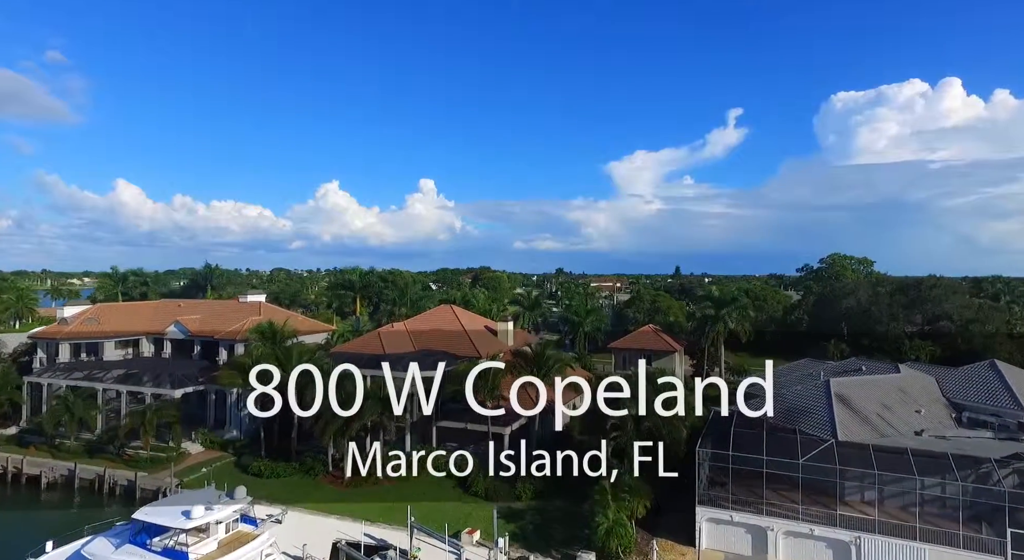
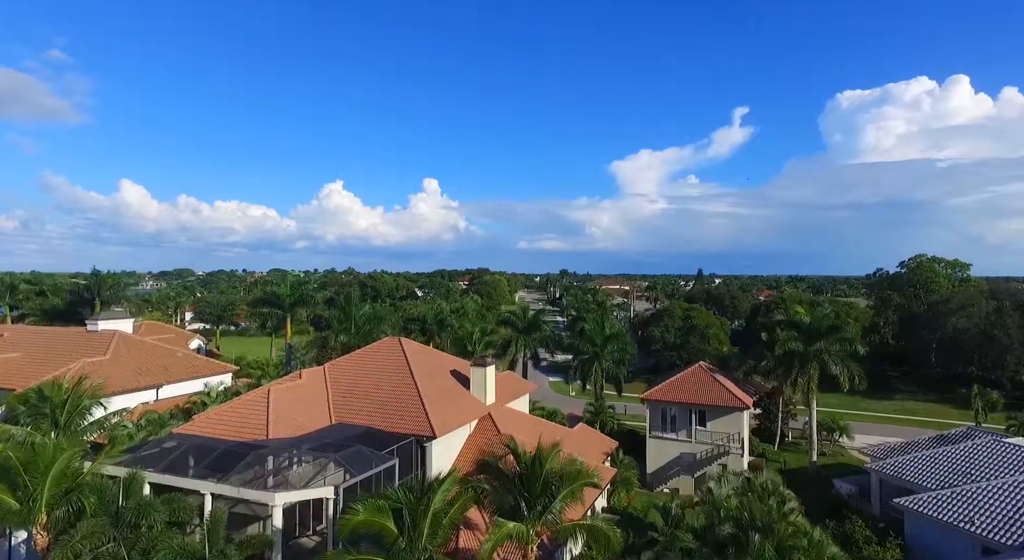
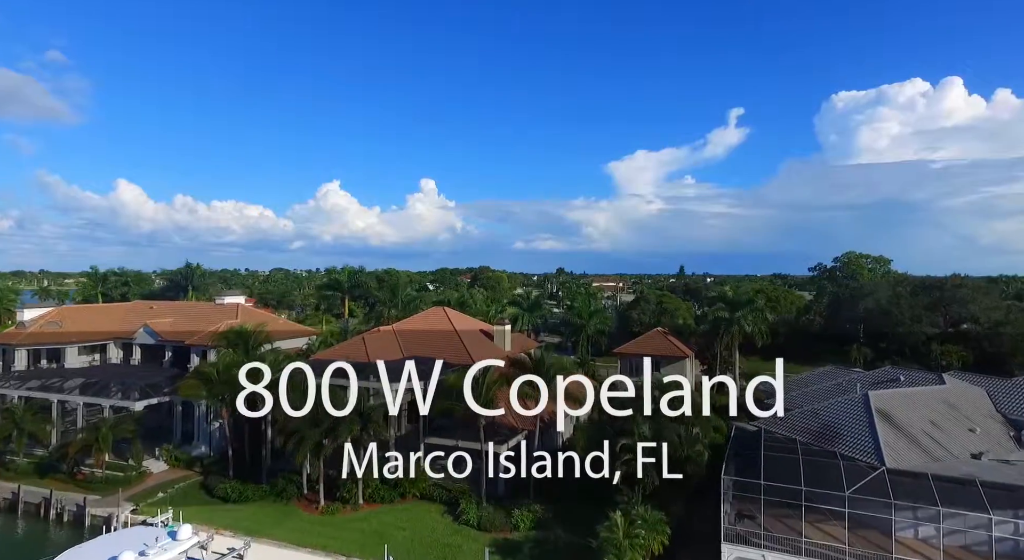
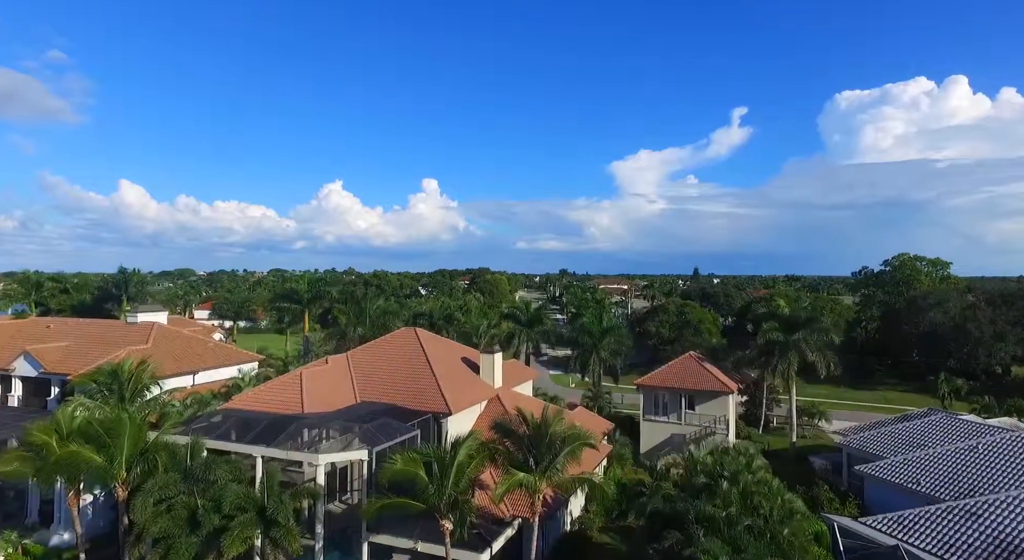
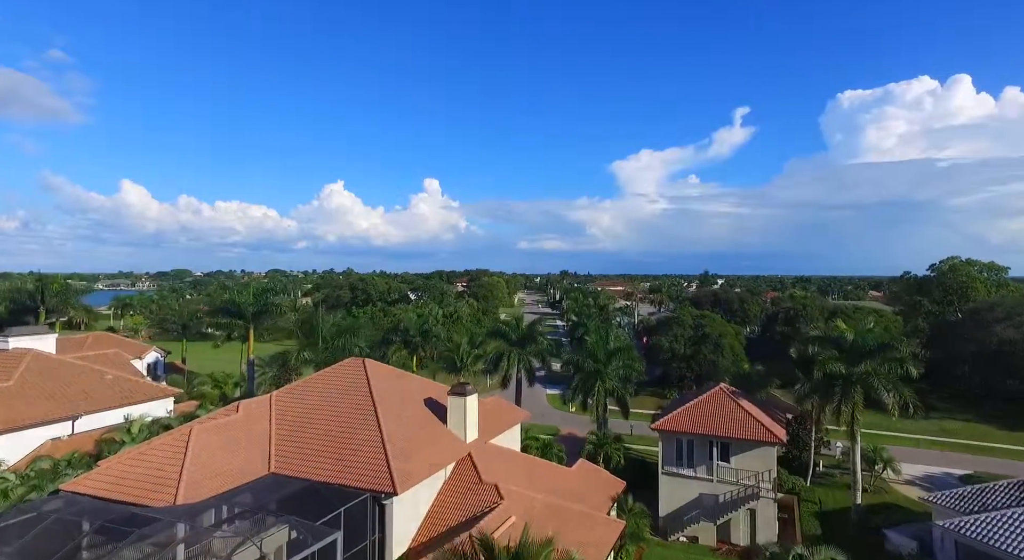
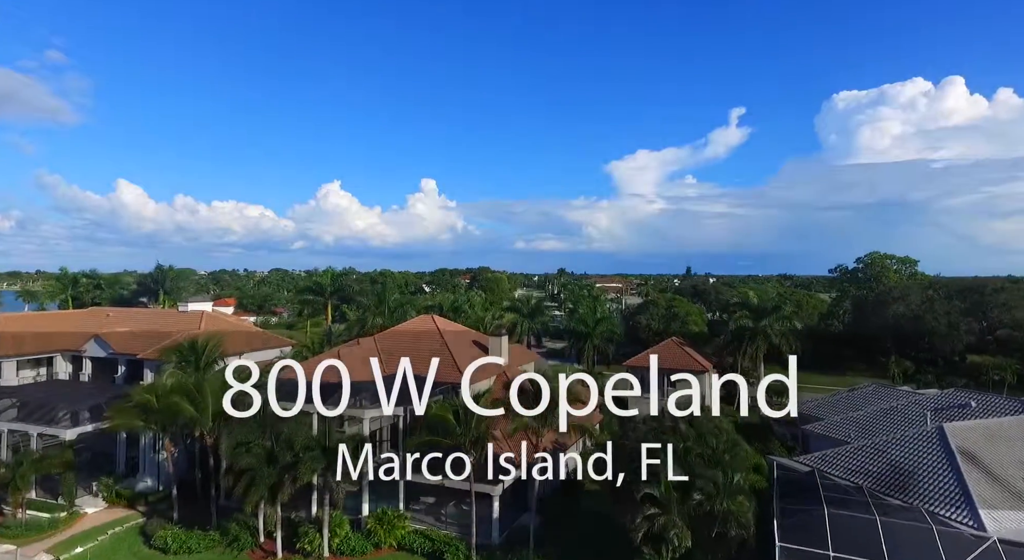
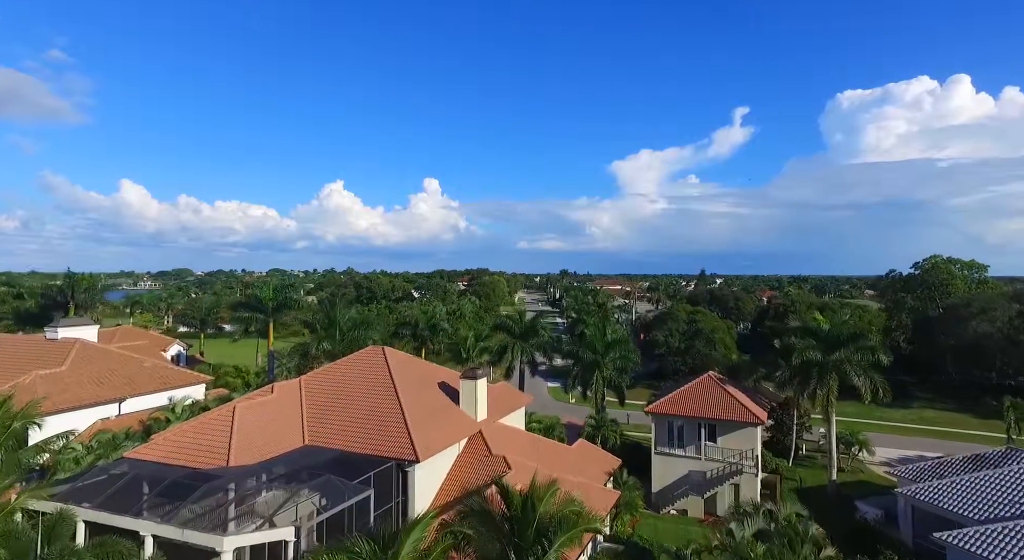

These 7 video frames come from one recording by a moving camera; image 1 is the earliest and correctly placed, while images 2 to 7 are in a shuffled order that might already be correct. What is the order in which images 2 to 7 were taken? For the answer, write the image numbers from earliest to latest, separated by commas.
3, 6, 4, 2, 7, 5
